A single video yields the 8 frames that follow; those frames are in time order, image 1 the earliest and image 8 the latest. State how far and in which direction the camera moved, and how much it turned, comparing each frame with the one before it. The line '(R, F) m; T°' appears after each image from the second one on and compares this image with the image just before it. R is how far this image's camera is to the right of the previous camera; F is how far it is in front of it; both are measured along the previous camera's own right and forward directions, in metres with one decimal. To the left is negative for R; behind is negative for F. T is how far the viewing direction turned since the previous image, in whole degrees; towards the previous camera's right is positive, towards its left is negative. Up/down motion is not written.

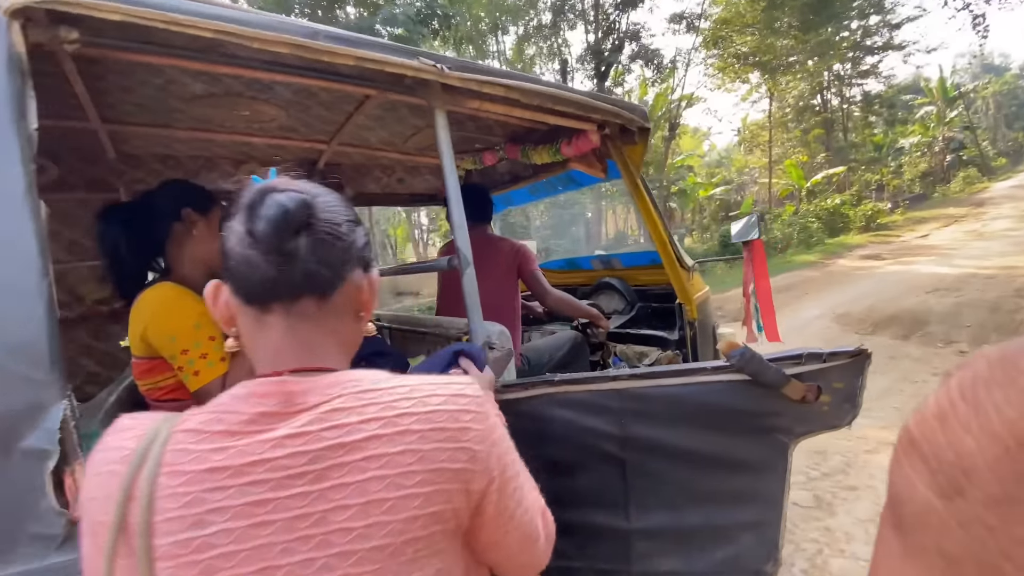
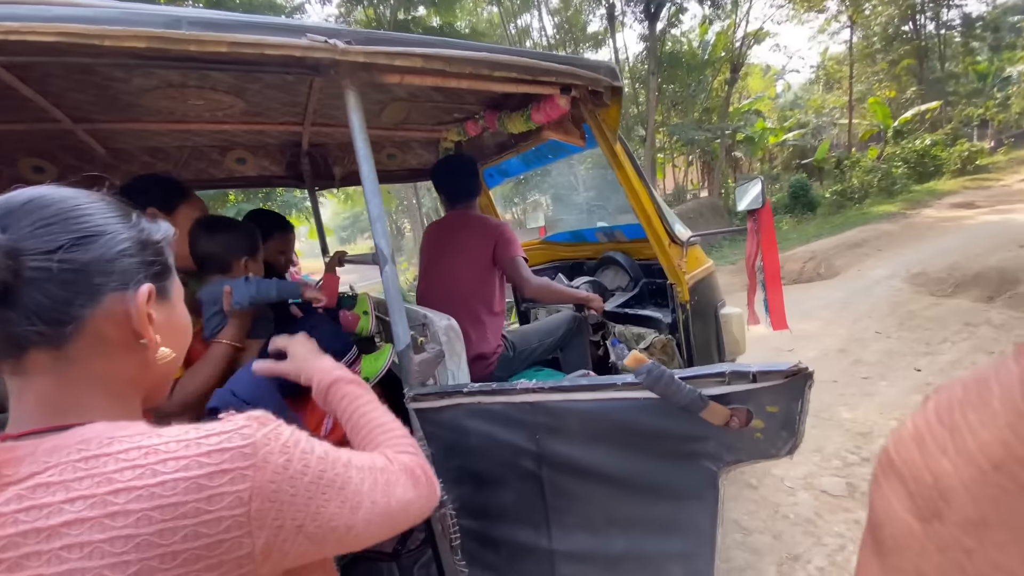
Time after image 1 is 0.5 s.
(+0.4, +0.2) m; -8°
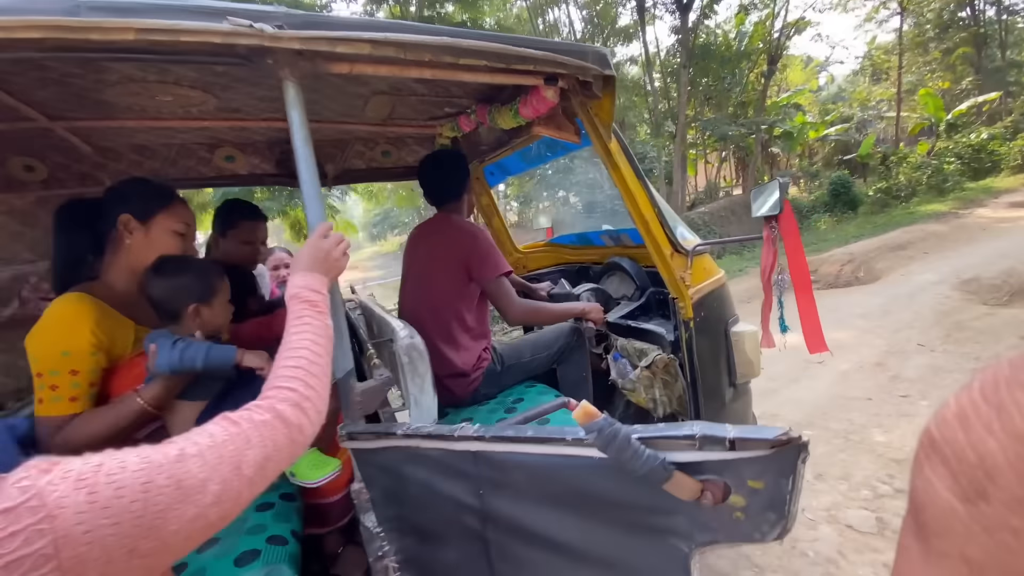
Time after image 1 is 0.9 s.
(+0.2, +0.2) m; -4°
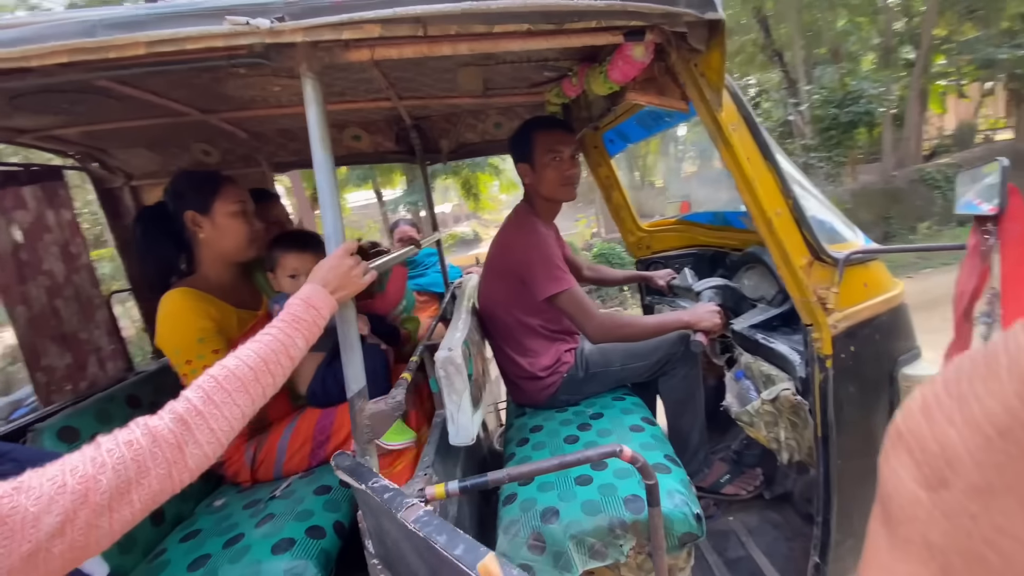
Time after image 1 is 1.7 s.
(+0.4, +0.4) m; -20°
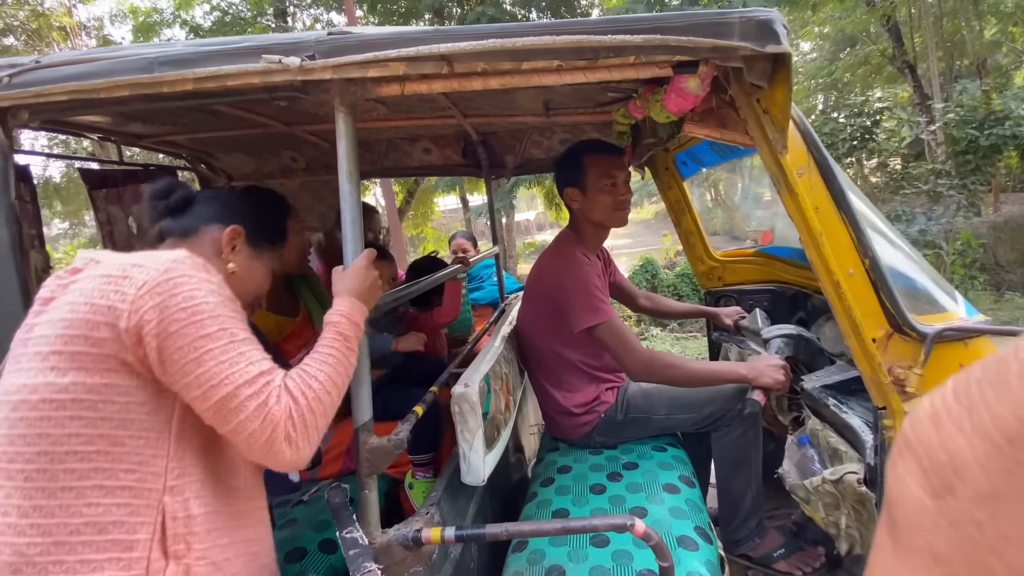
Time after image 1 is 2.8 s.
(+0.2, +0.1) m; -10°
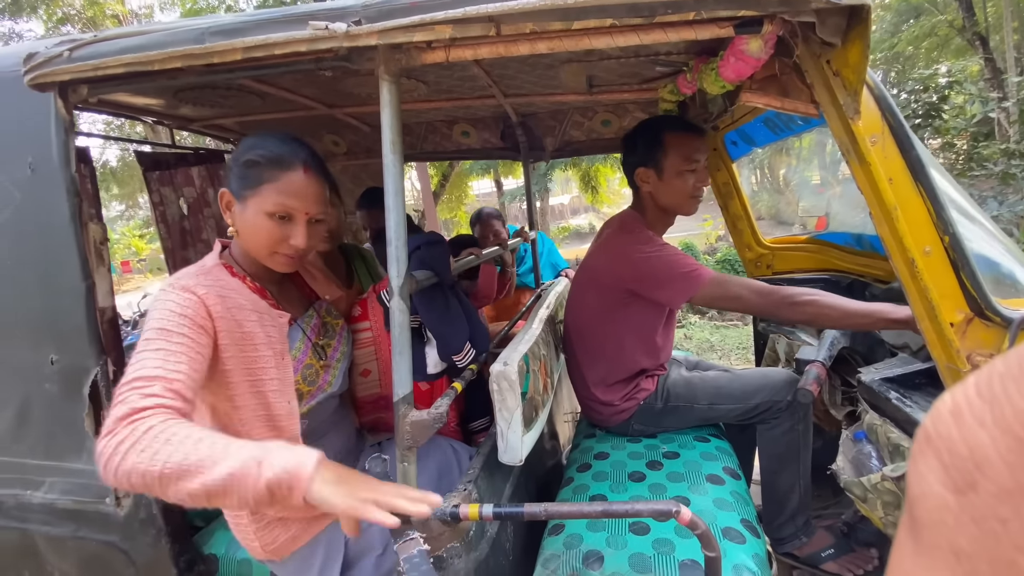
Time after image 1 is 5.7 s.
(0.0, 0.0) m; -4°
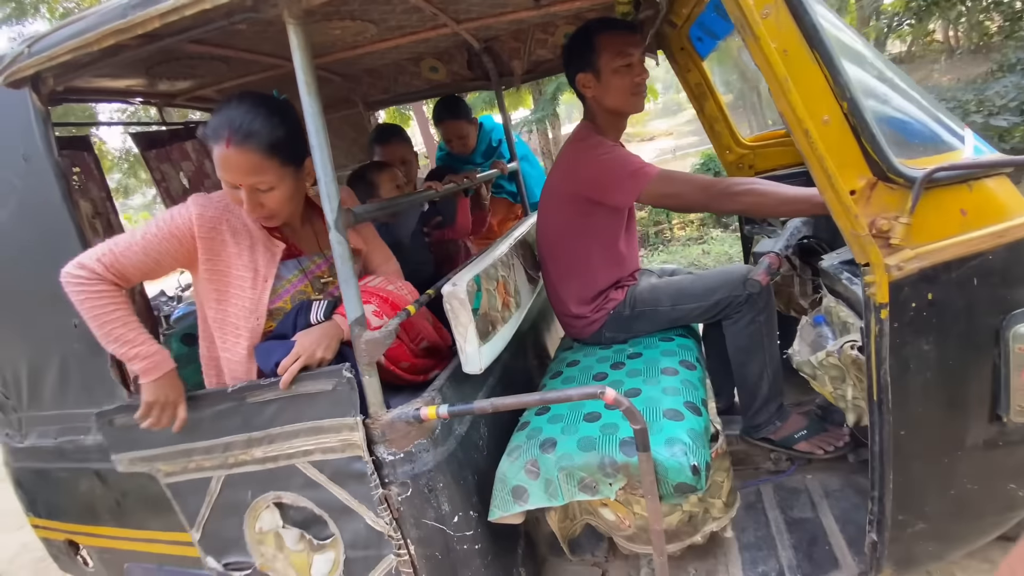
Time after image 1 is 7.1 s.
(+0.3, -0.1) m; -6°
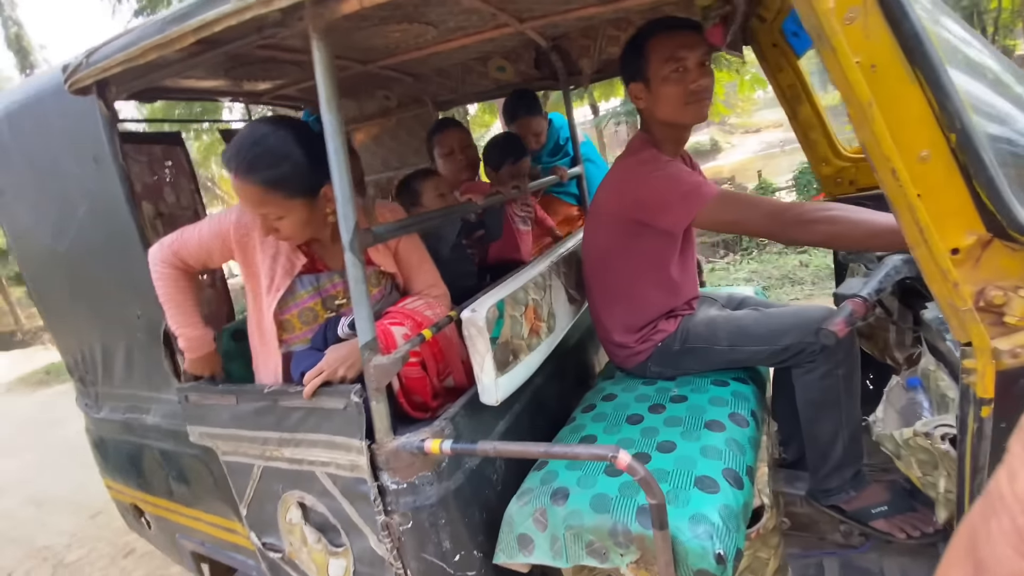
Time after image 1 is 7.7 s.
(+0.2, +0.2) m; -10°
